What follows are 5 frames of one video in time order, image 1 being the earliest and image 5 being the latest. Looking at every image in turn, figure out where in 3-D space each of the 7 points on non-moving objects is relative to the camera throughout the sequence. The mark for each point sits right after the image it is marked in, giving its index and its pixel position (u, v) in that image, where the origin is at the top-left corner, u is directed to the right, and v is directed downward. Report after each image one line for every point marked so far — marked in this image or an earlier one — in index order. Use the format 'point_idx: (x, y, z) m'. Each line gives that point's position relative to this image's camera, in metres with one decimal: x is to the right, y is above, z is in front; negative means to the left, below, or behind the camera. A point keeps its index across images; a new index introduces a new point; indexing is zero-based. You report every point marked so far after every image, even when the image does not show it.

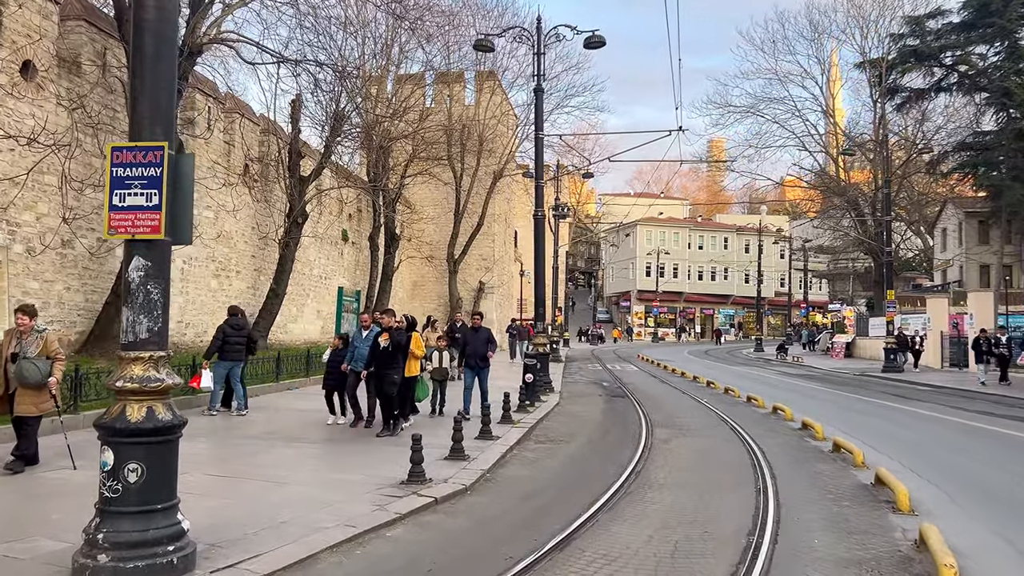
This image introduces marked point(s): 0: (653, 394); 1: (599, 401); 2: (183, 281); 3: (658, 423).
0: (+3.3, -2.5, +17.6) m
1: (+1.8, -2.4, +15.6) m
2: (-8.4, +0.1, +19.7) m
3: (+2.3, -2.2, +12.0) m
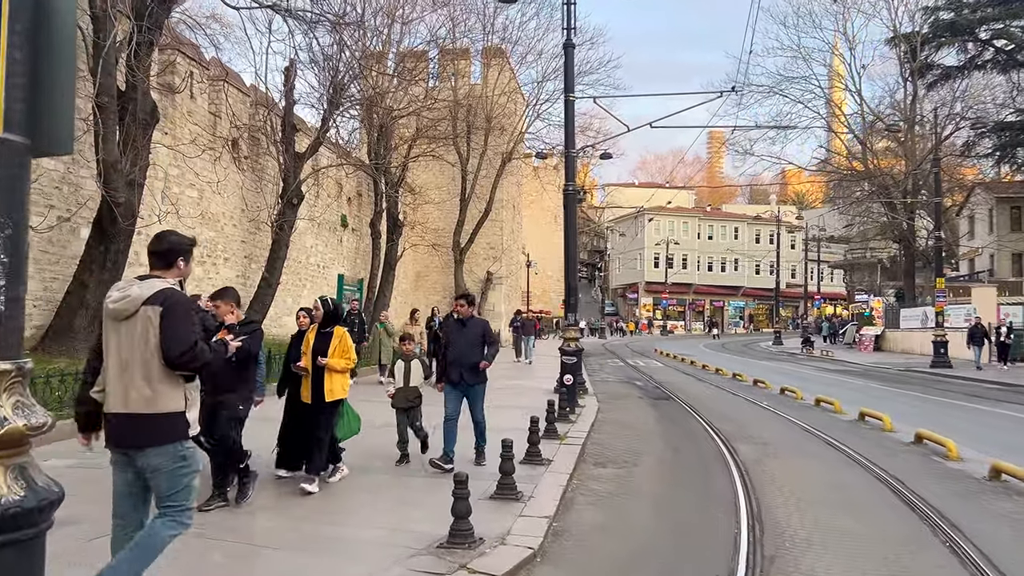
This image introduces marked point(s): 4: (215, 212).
0: (+3.8, -2.2, +15.3) m
1: (+2.3, -2.1, +13.4) m
2: (-7.9, +0.4, +17.4) m
3: (+2.8, -1.9, +9.8) m
4: (-7.6, +1.9, +19.6) m
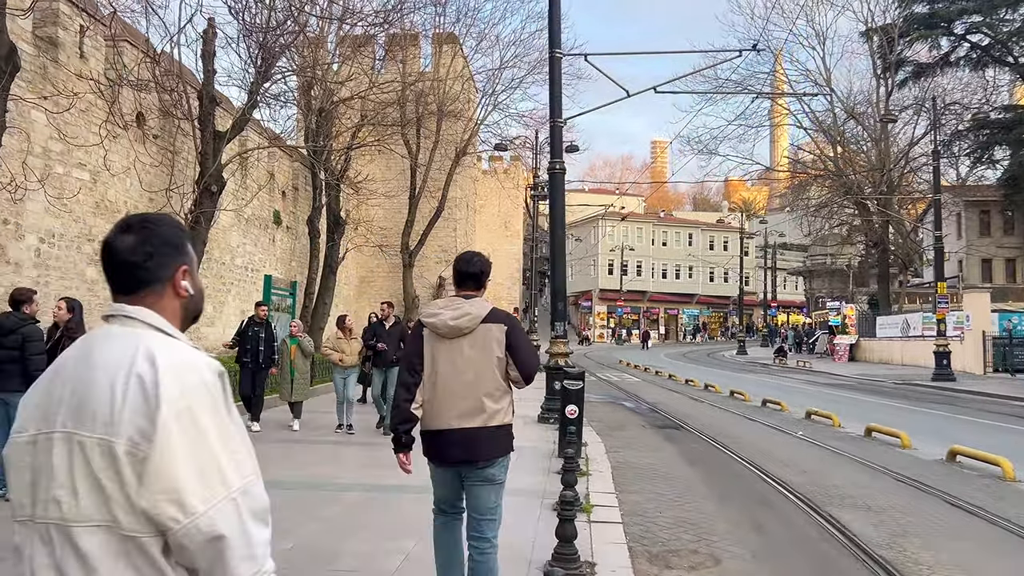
0: (+3.3, -2.2, +12.5) m
1: (+2.0, -2.1, +10.5) m
2: (-8.4, +0.3, +13.8) m
3: (+2.8, -1.9, +6.9) m
4: (-8.3, +1.9, +16.0) m
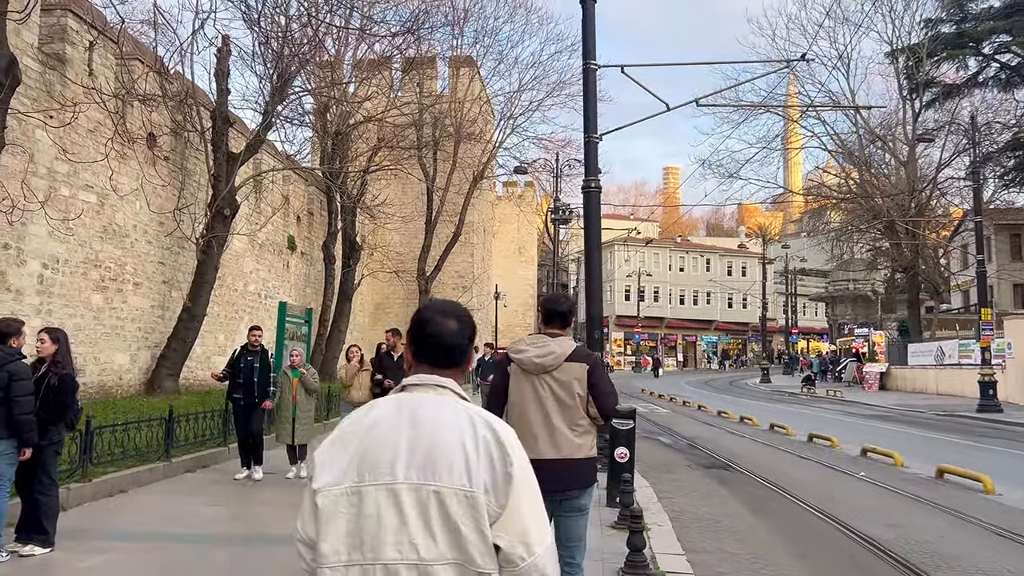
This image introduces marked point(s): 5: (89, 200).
0: (+3.8, -2.7, +11.5) m
1: (+2.5, -2.5, +9.5) m
2: (-7.9, -0.2, +13.0) m
3: (+3.2, -2.1, +5.9) m
4: (-7.8, +1.3, +15.3) m
5: (-7.8, +1.6, +14.1) m
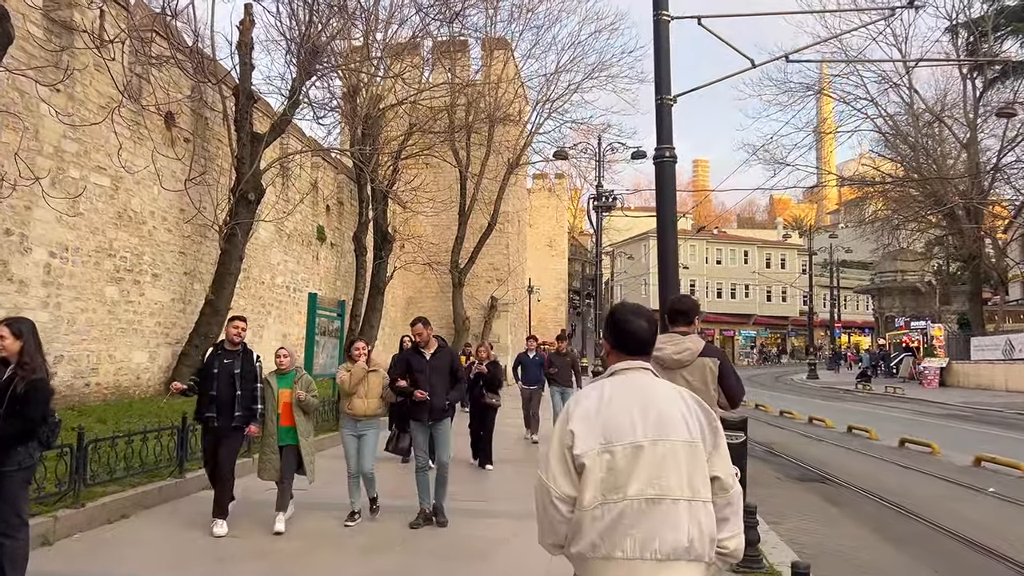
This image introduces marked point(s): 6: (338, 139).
0: (+4.6, -2.4, +9.9) m
1: (+3.2, -2.3, +7.9) m
2: (-7.1, 0.0, +11.8) m
3: (+3.8, -2.0, +4.4) m
4: (-6.8, +1.4, +14.1) m
5: (-6.9, +1.8, +12.9) m
6: (-4.5, +3.9, +19.9) m
